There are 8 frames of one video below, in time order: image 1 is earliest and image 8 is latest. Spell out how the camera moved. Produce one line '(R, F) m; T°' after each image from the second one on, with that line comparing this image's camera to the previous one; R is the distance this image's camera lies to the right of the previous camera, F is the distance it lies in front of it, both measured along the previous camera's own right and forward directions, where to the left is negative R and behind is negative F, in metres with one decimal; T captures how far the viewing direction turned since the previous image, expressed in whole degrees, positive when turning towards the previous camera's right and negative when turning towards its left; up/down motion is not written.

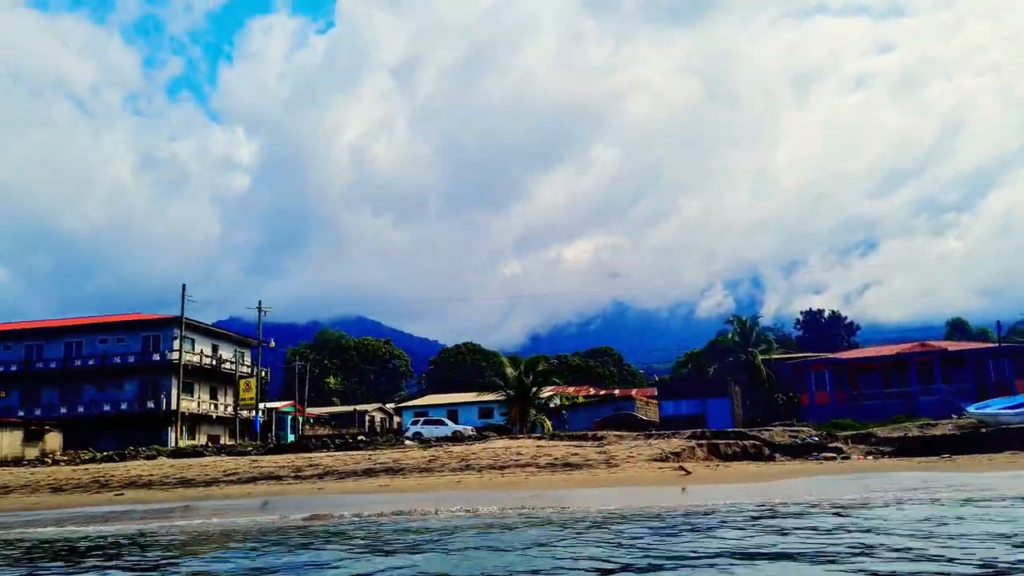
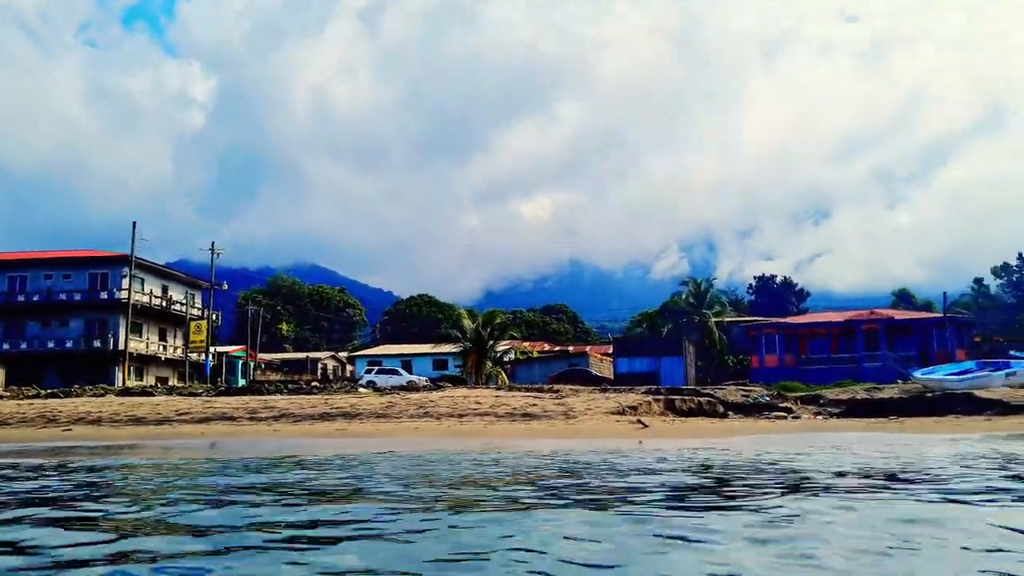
(+1.4, +0.4) m; +3°
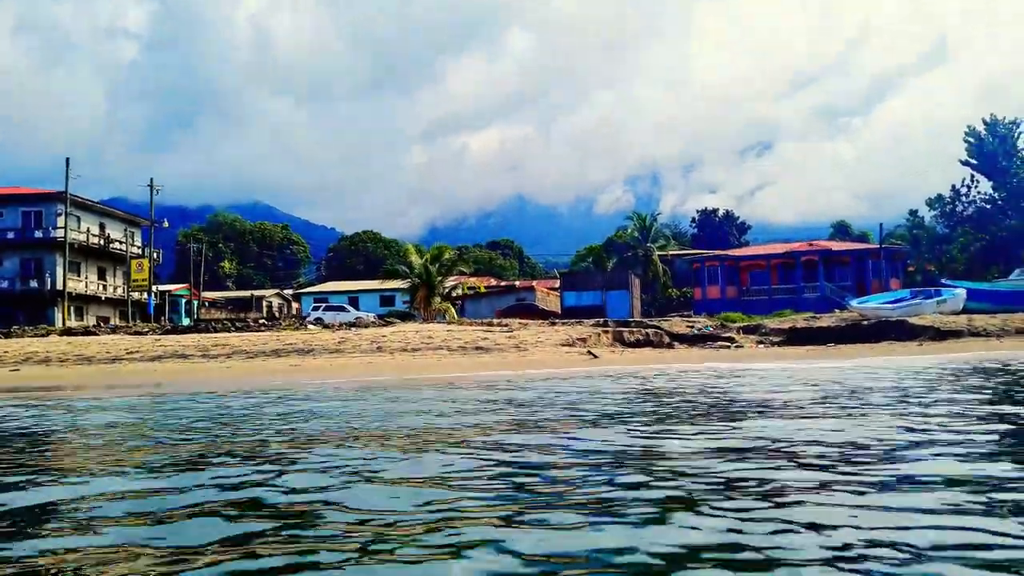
(-0.2, -0.2) m; +4°
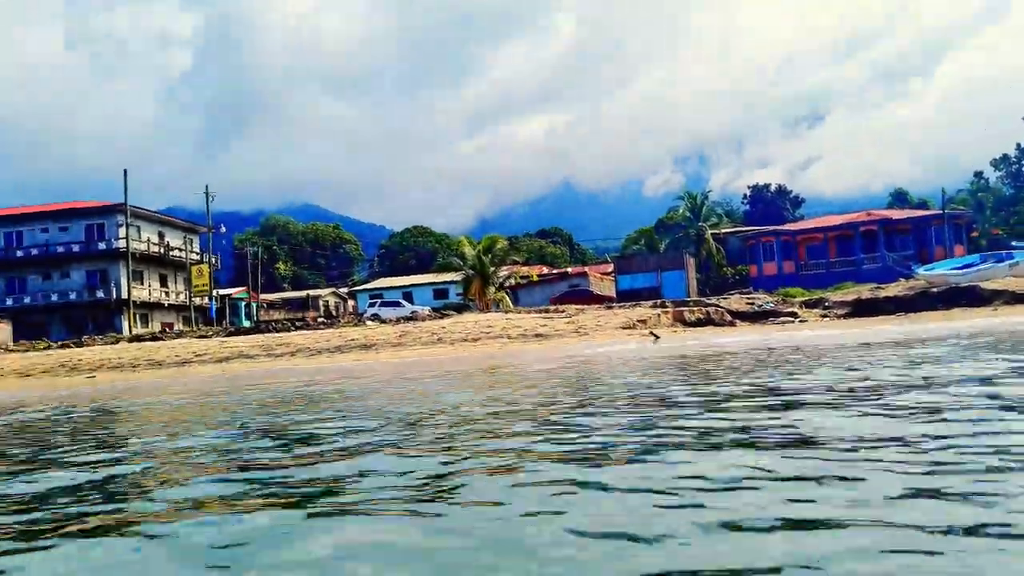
(-0.3, +0.3) m; -4°
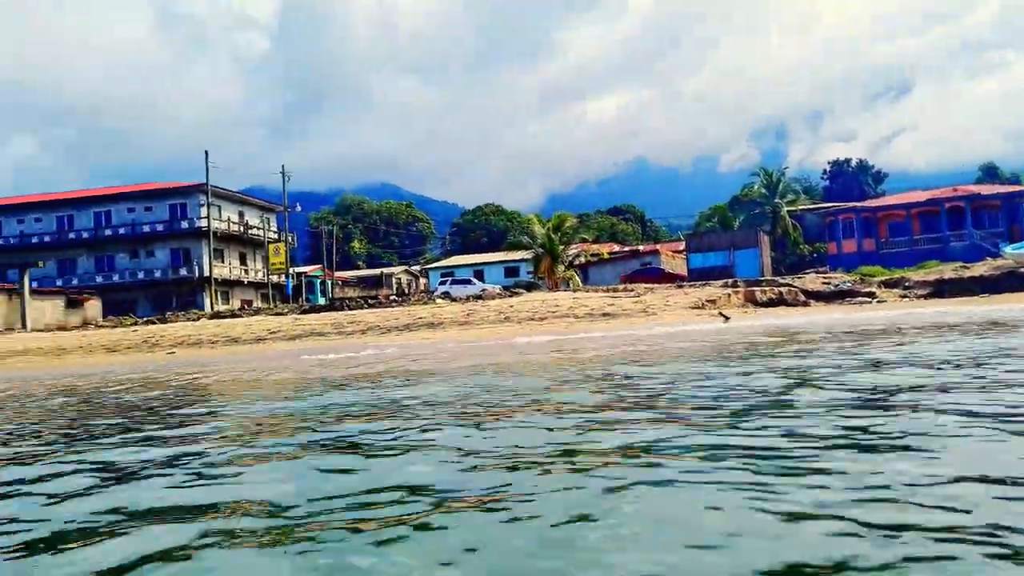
(+0.2, -0.1) m; -5°
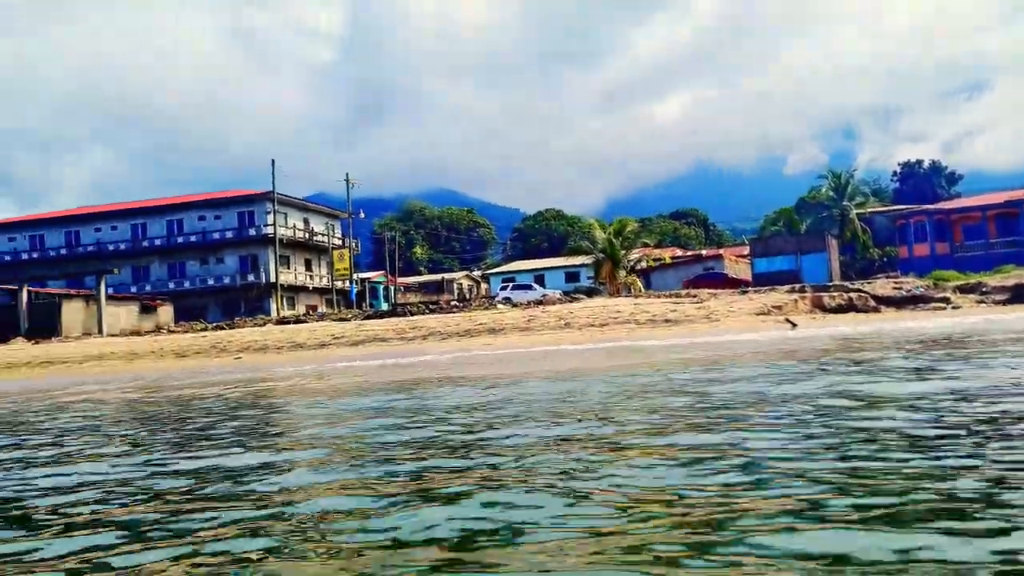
(0.0, +0.1) m; -4°
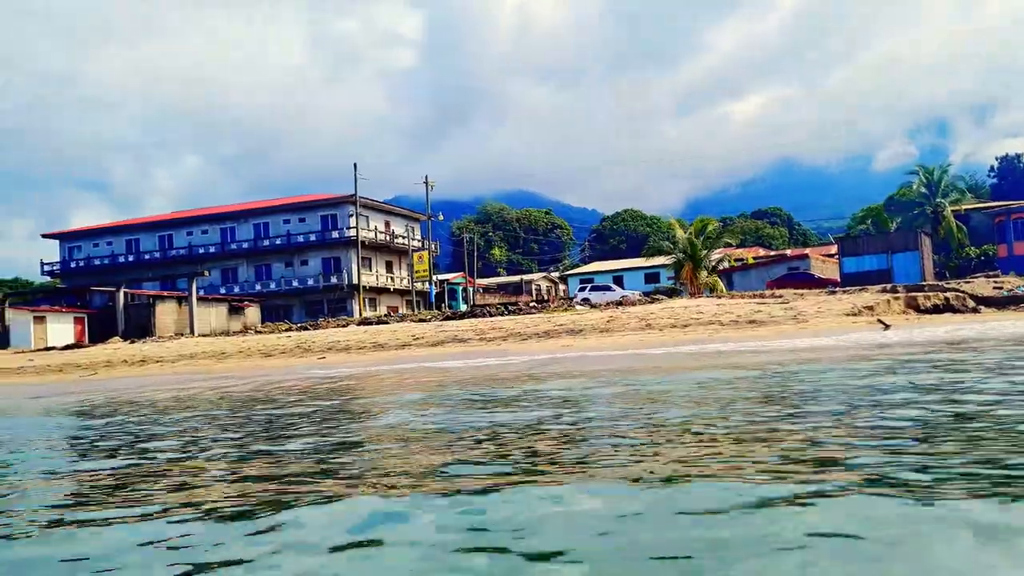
(-0.1, +0.3) m; -5°
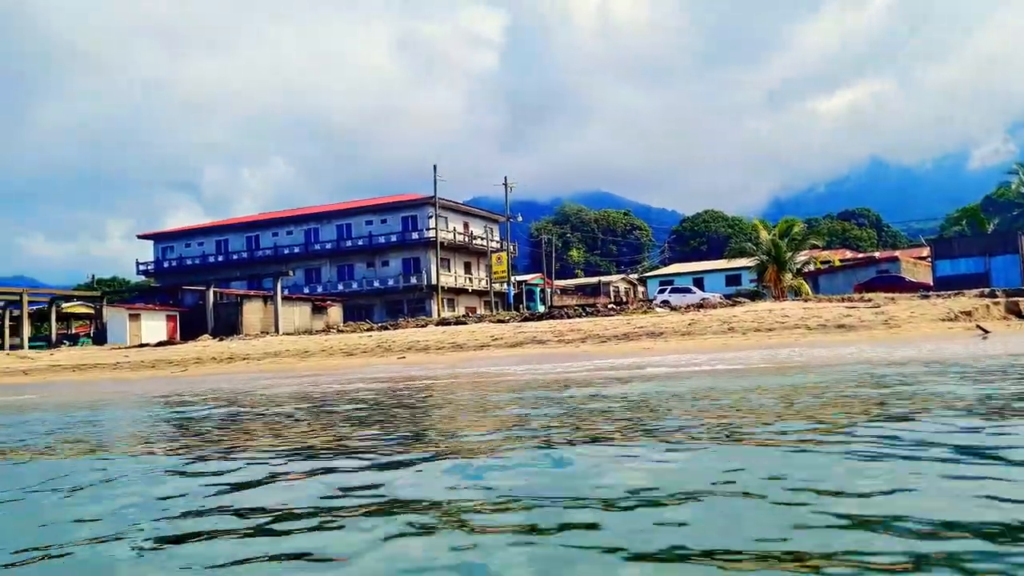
(0.0, +0.2) m; -5°
